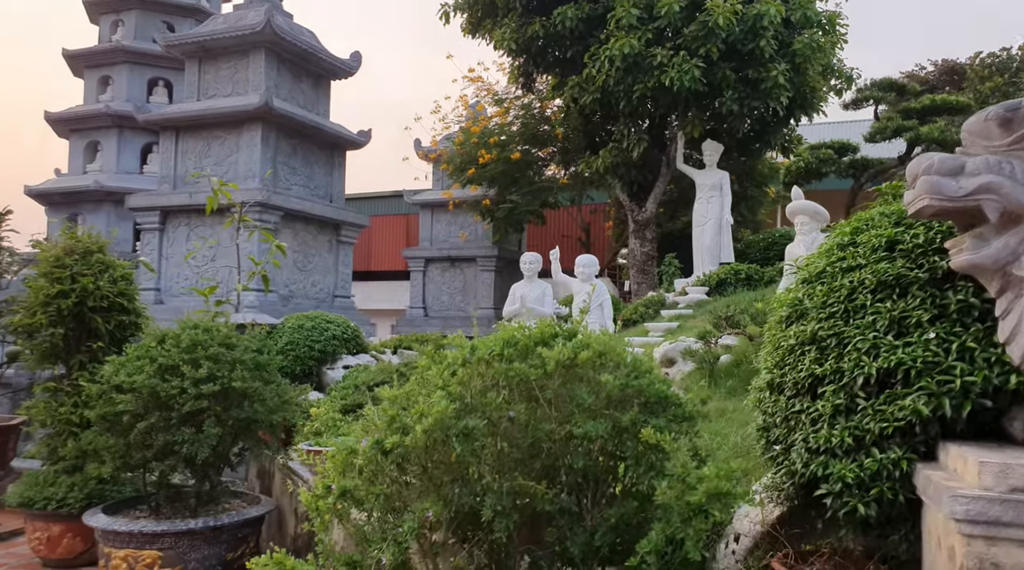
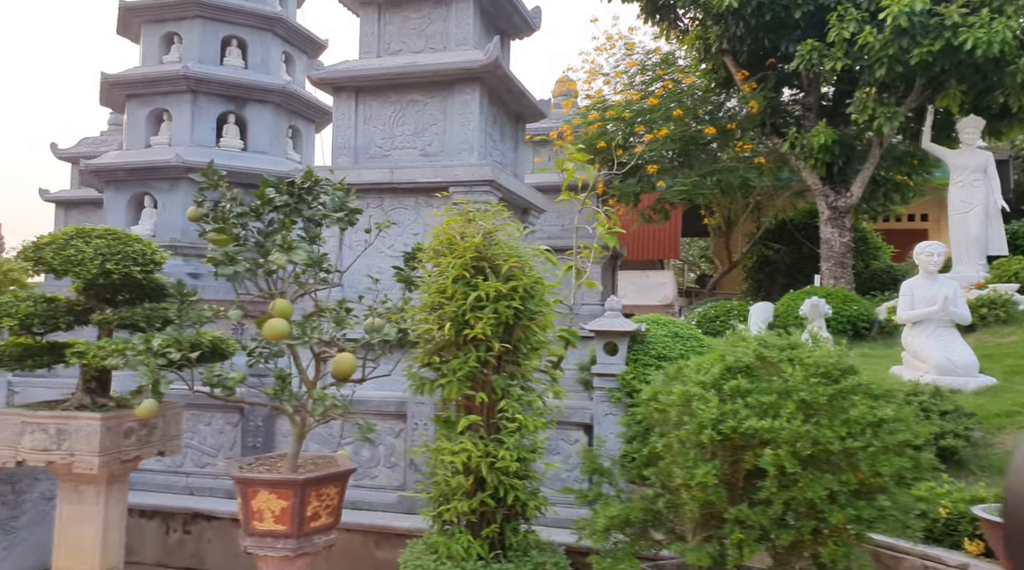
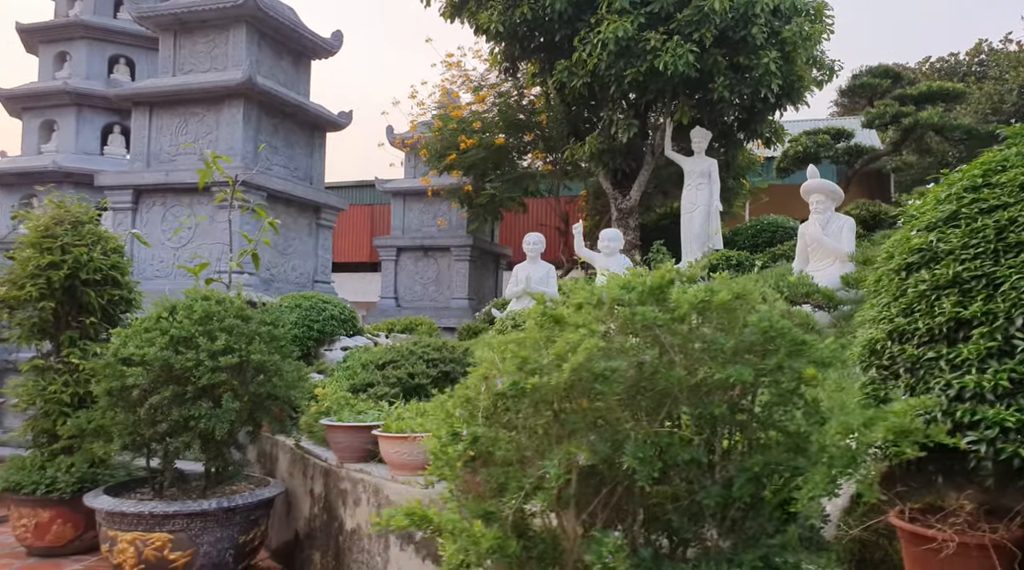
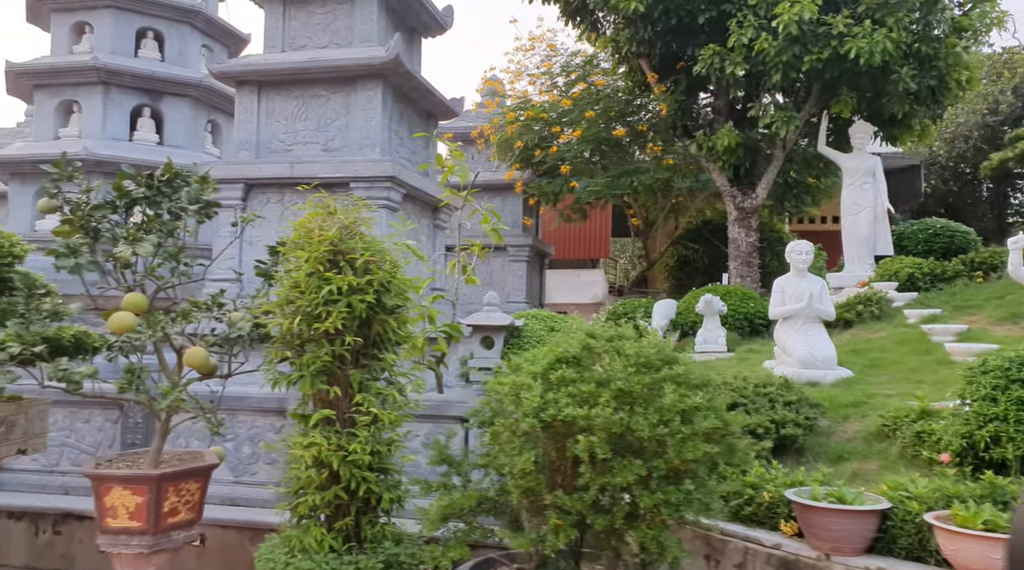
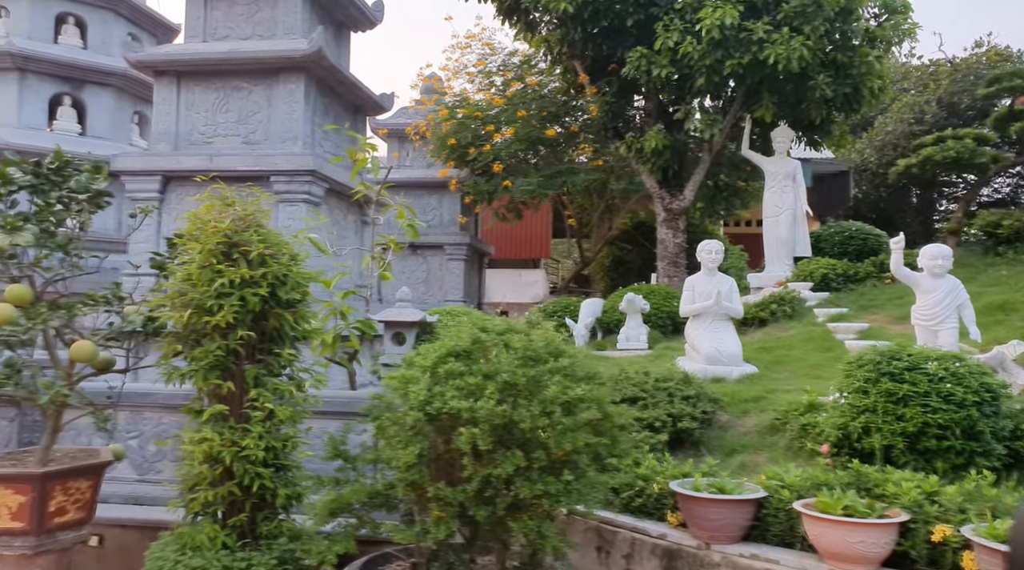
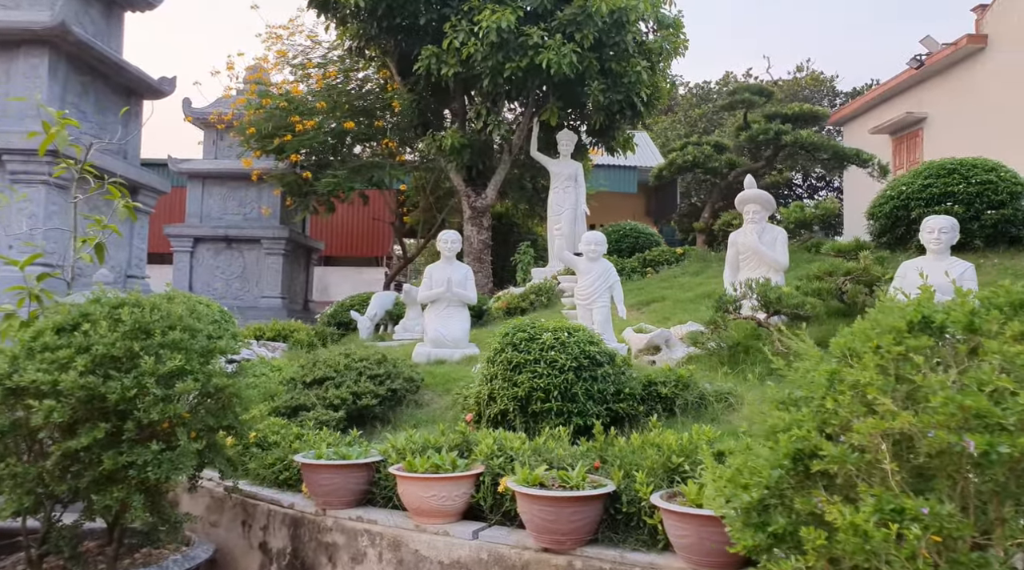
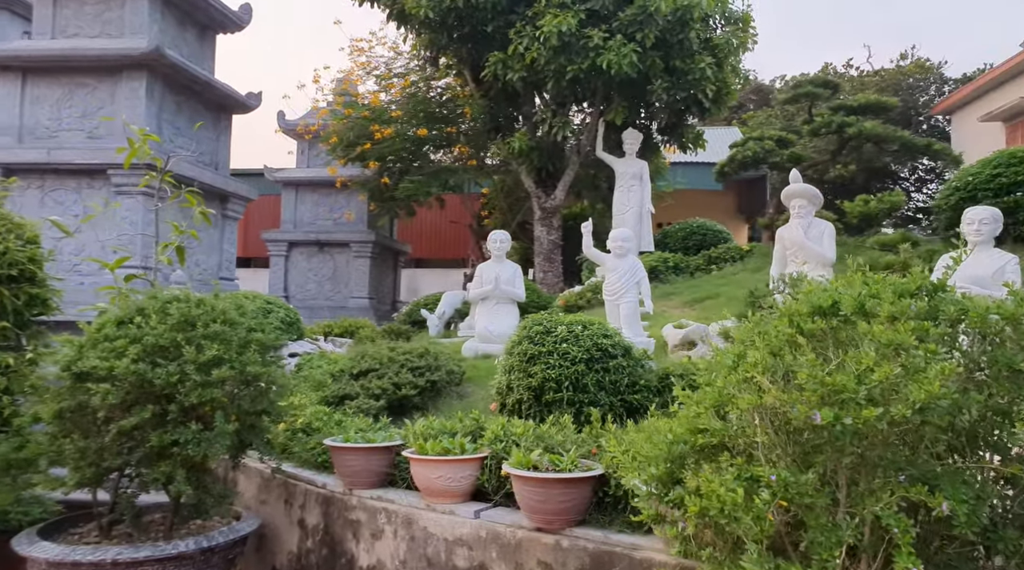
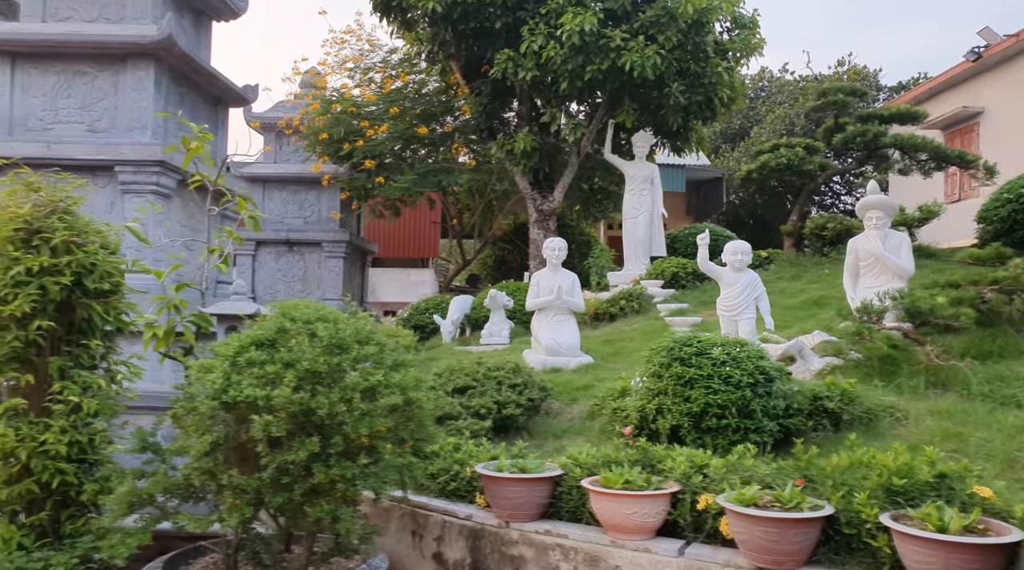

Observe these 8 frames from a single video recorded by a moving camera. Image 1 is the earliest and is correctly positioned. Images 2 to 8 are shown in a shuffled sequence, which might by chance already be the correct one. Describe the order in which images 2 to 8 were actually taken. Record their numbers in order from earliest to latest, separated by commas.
3, 7, 6, 8, 5, 4, 2
